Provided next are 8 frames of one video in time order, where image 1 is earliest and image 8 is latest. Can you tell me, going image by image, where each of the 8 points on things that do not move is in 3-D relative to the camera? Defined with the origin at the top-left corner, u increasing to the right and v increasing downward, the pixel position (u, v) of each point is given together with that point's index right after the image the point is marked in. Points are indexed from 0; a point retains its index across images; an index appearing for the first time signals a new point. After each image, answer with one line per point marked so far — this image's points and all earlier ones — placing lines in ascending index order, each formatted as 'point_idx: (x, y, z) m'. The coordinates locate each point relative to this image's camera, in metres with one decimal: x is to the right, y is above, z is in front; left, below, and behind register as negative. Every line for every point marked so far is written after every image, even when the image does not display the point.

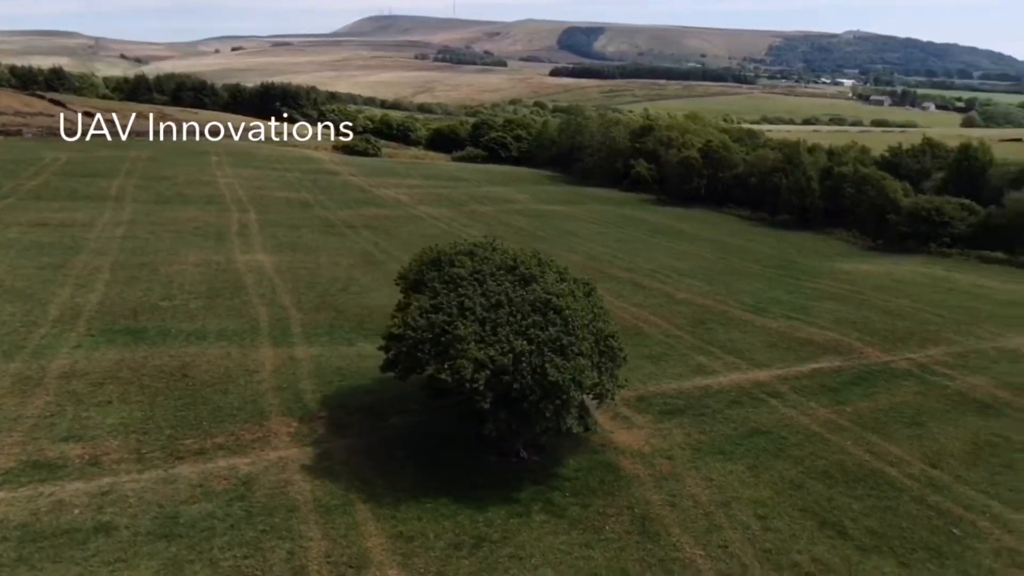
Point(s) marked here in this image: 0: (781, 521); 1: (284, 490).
0: (+5.9, -5.1, +17.0) m
1: (-4.9, -4.5, +16.9) m
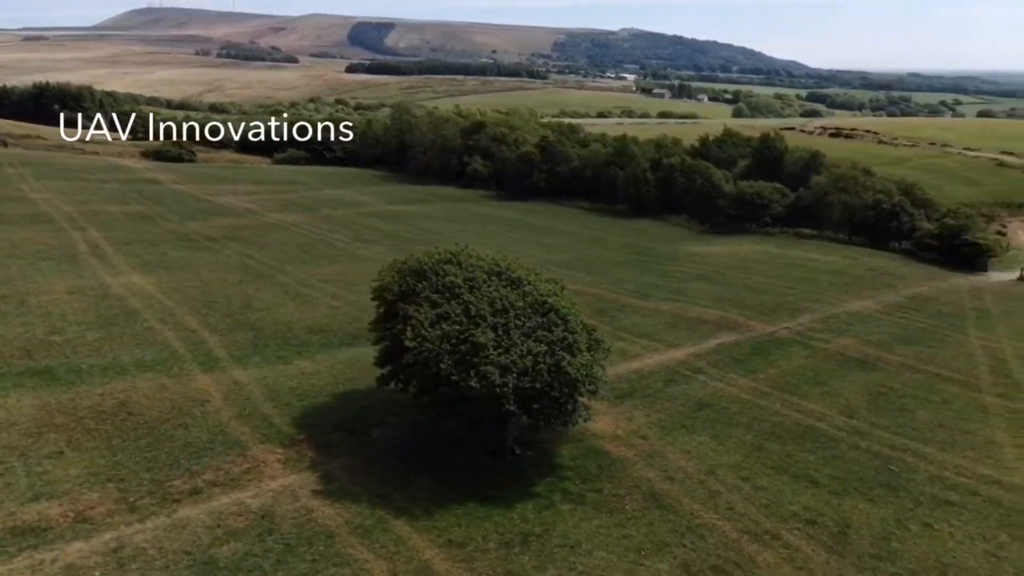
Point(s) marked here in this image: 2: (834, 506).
0: (+6.3, -4.8, +19.3) m
1: (-4.2, -4.9, +16.5) m
2: (+7.5, -5.1, +18.0) m
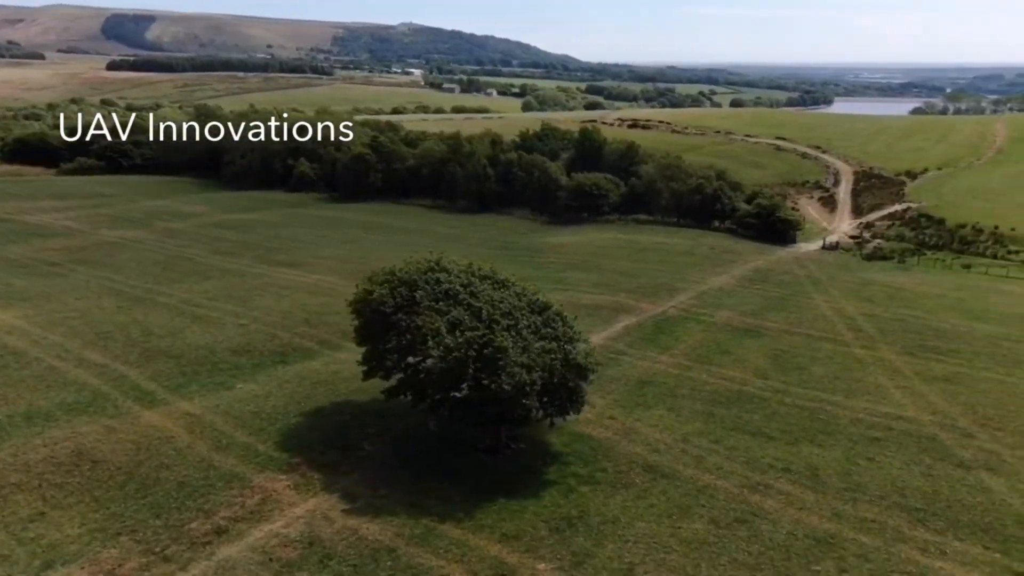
0: (+6.2, -4.3, +21.9) m
1: (-3.2, -5.3, +16.5) m
2: (+7.7, -4.5, +21.0) m
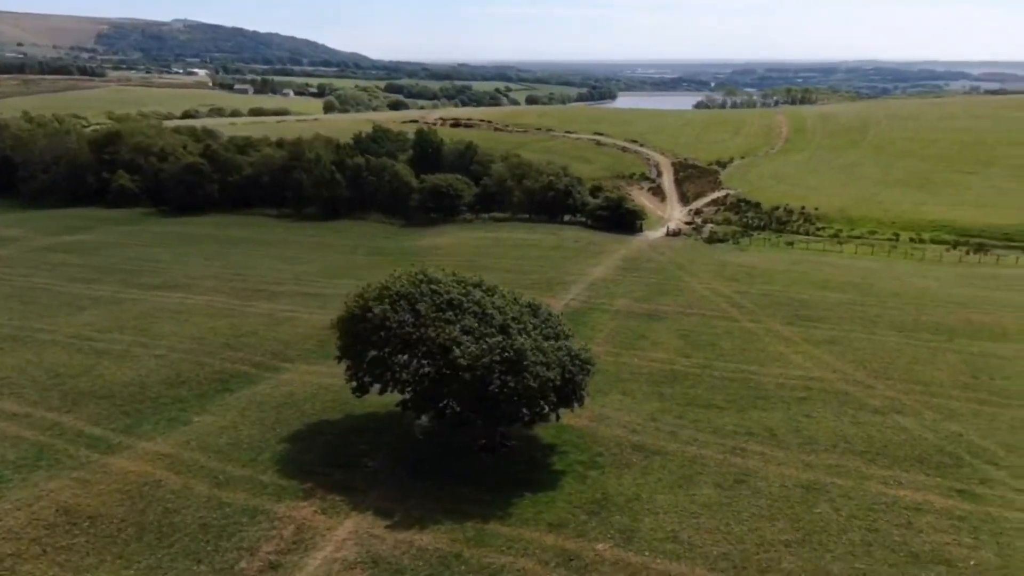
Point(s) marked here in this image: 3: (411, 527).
0: (+5.6, -4.0, +24.4) m
1: (-2.0, -5.6, +16.8) m
2: (+7.3, -4.1, +23.9) m
3: (-2.3, -5.4, +17.6) m
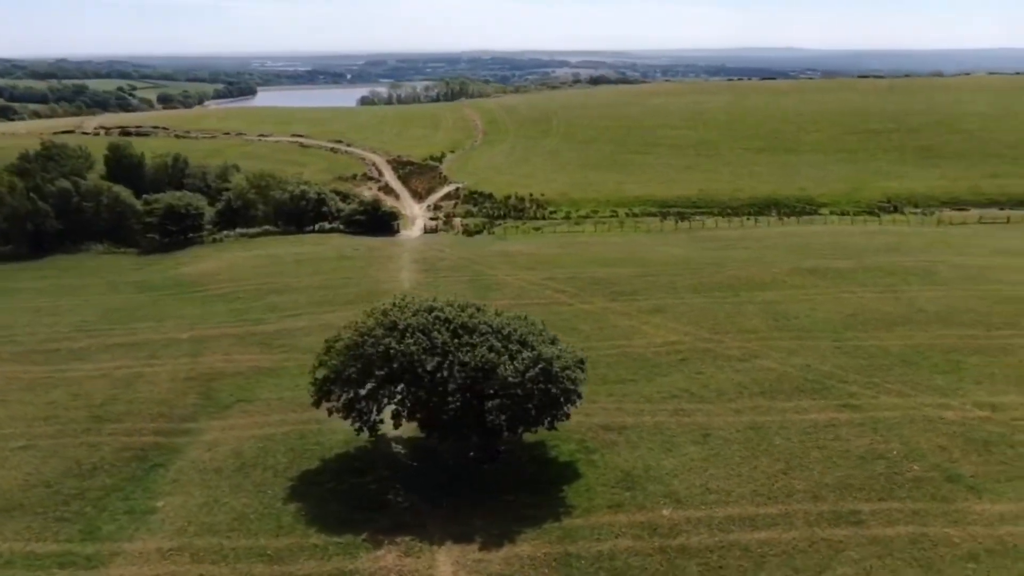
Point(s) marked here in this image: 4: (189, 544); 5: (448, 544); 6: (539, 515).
0: (+3.7, -3.7, +27.9) m
1: (+0.4, -6.2, +17.9) m
2: (+5.5, -3.5, +28.2) m
3: (-0.3, -6.1, +18.5) m
4: (-7.8, -6.2, +18.4) m
5: (-1.5, -6.2, +18.5) m
6: (+0.7, -5.8, +19.7) m
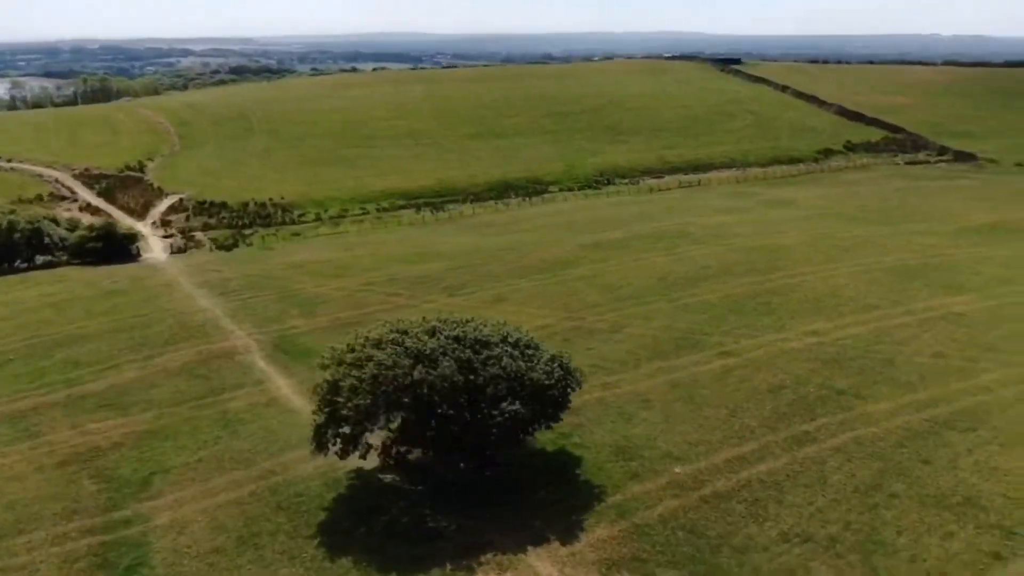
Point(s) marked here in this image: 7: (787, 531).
0: (+0.9, -3.5, +29.8) m
1: (+2.4, -6.3, +19.5) m
2: (+2.3, -3.1, +30.8) m
3: (+1.6, -6.3, +19.7) m
4: (-5.2, -7.4, +16.5) m
5: (+0.5, -6.5, +19.2) m
6: (+1.9, -5.9, +21.2) m
7: (+6.9, -6.1, +19.3) m
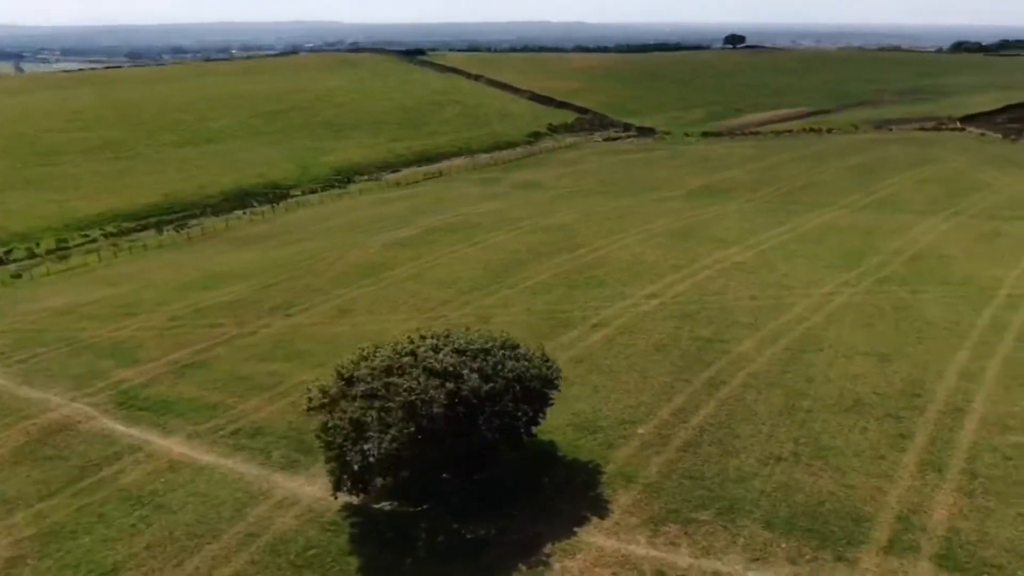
0: (-2.6, -3.6, +30.4) m
1: (+3.4, -6.0, +21.7) m
2: (-1.8, -3.0, +31.9) m
3: (+2.6, -6.1, +21.6) m
4: (-2.0, -8.2, +15.9) m
5: (+1.8, -6.5, +20.7) m
6: (+2.2, -5.7, +23.0) m
7: (+7.5, -5.1, +23.4) m
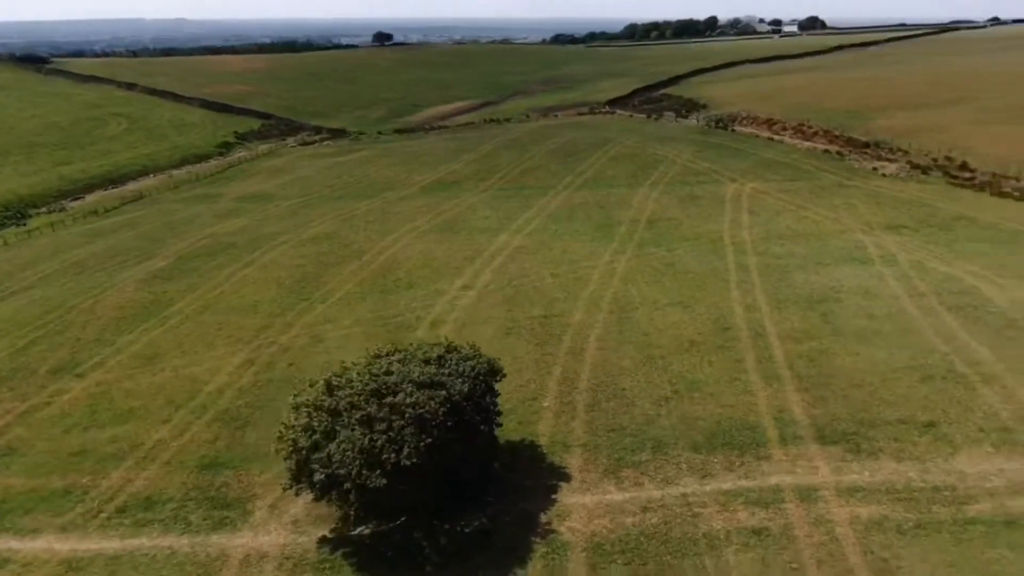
0: (-7.1, -4.4, +30.0) m
1: (+2.3, -5.6, +24.9) m
2: (-7.1, -3.8, +31.7) m
3: (+1.6, -5.8, +24.4) m
4: (+0.3, -8.4, +17.4) m
5: (+1.4, -6.3, +23.2) m
6: (+0.6, -5.5, +25.5) m
7: (+5.1, -4.1, +28.1) m
